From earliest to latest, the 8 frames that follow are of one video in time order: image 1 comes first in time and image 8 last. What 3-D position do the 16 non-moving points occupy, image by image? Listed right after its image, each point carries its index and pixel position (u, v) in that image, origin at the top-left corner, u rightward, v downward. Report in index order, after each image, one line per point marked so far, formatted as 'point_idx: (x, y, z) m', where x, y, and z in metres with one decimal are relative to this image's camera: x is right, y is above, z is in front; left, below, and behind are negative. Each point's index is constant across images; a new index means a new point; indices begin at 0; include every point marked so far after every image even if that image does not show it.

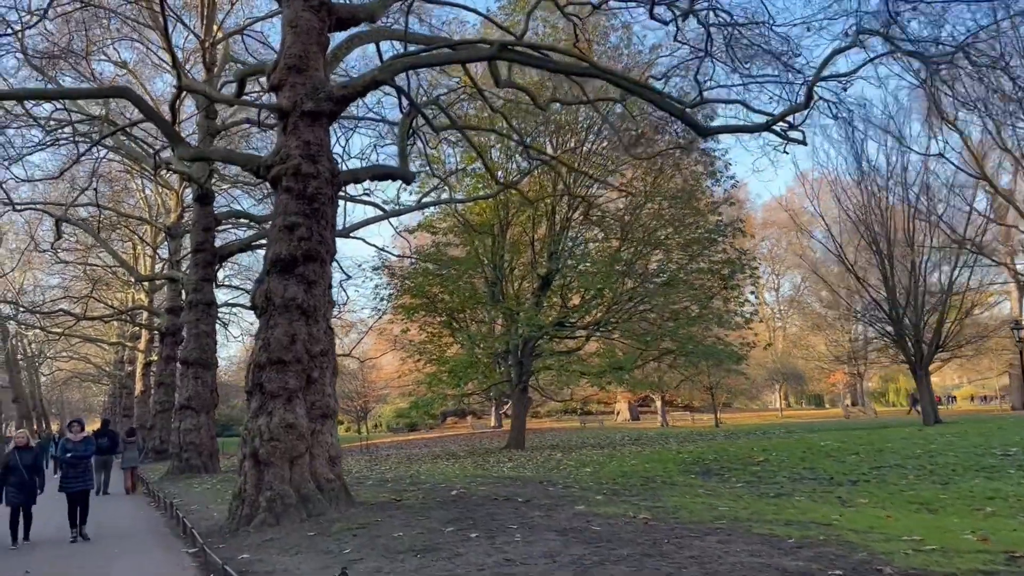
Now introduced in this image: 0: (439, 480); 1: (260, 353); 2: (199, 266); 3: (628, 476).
0: (-1.2, -3.2, +12.7) m
1: (-2.8, -0.7, +8.6) m
2: (-7.2, +0.5, +17.5) m
3: (+1.8, -3.0, +12.1) m
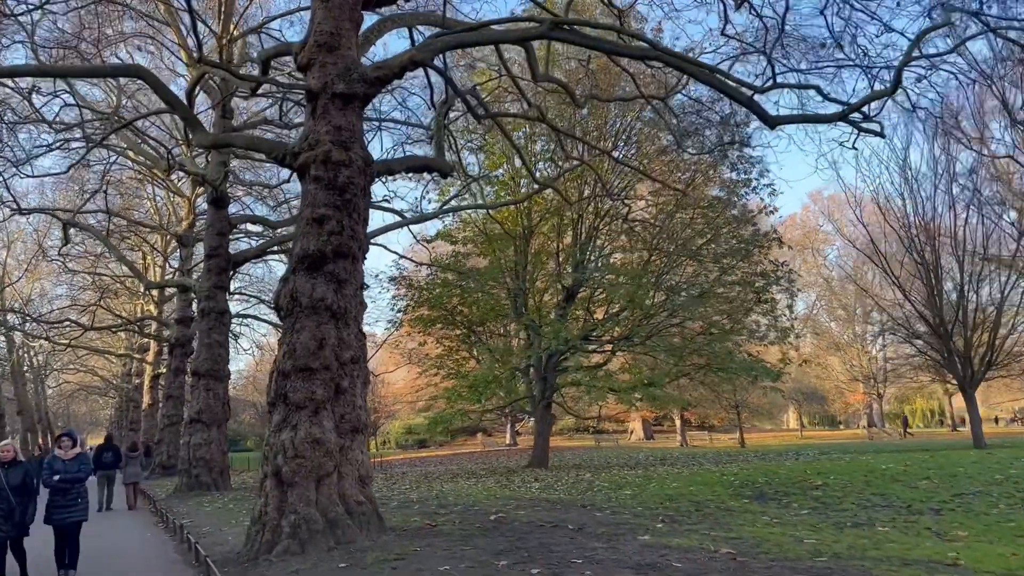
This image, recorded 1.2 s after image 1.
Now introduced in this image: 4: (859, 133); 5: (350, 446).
0: (-0.6, -3.3, +11.7) m
1: (-2.3, -0.7, +7.7) m
2: (-6.6, +0.3, +16.7) m
3: (+2.4, -3.1, +11.1) m
4: (+3.9, +1.8, +8.6) m
5: (-1.7, -1.6, +7.8) m
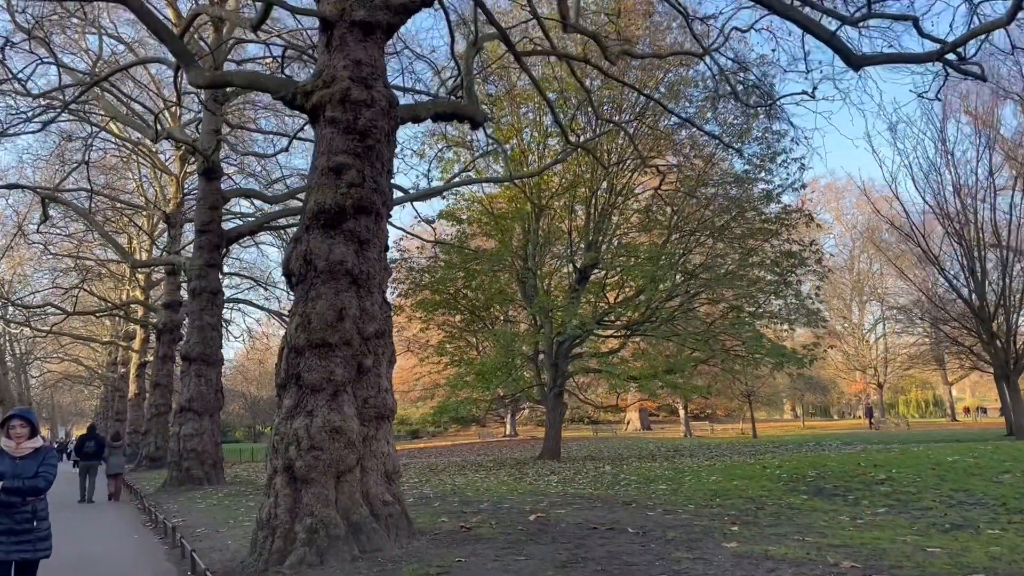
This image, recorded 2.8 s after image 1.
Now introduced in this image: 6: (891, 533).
0: (-0.2, -2.9, +10.6) m
1: (-1.8, -0.4, +6.5) m
2: (-6.3, +0.8, +15.4) m
3: (+2.8, -2.7, +10.0) m
4: (+4.4, +2.1, +7.5) m
5: (-1.2, -1.3, +6.6) m
6: (+3.3, -2.1, +6.6) m
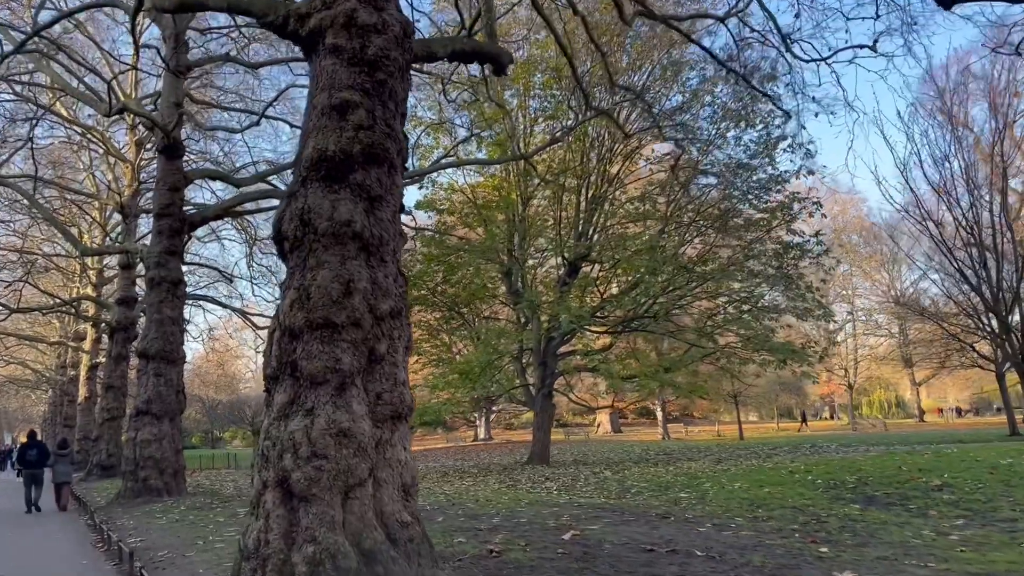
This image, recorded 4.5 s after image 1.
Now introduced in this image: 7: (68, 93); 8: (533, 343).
0: (-0.1, -2.7, +9.3) m
1: (-1.5, -0.2, +5.2) m
2: (-6.4, +1.0, +13.9) m
3: (+3.0, -2.5, +8.9) m
4: (+4.7, +2.3, +6.4) m
5: (-0.9, -1.1, +5.3) m
6: (+3.6, -1.9, +5.5) m
7: (-8.9, +3.9, +15.2) m
8: (+0.6, -1.4, +19.5) m
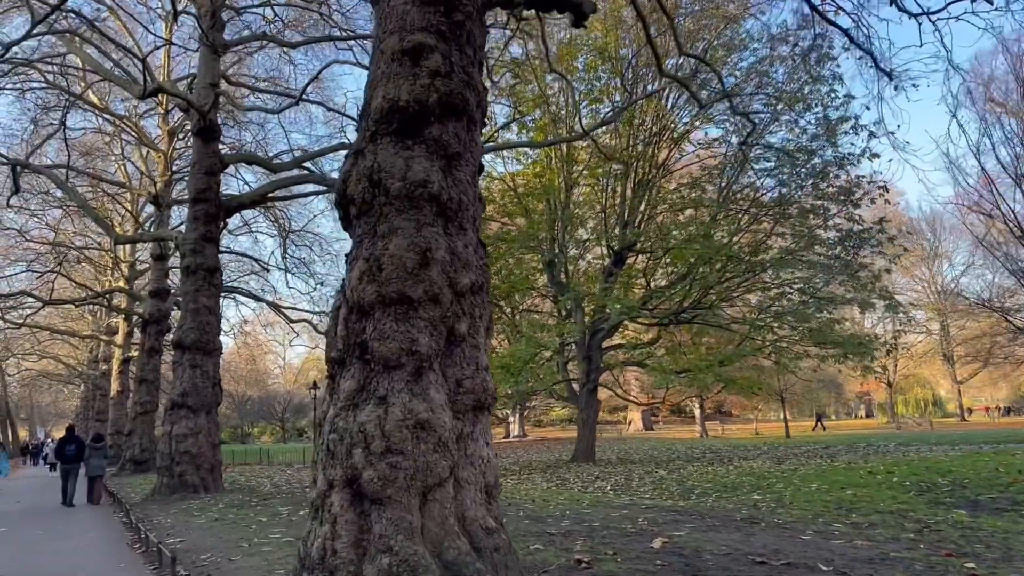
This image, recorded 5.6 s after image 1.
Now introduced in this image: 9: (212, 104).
0: (+0.6, -2.5, +8.6) m
1: (-0.9, 0.0, +4.5) m
2: (-5.5, +1.2, +13.3) m
3: (+3.7, -2.4, +8.1) m
4: (+5.3, +2.5, +5.6) m
5: (-0.2, -0.9, +4.6) m
6: (+4.2, -1.7, +4.7) m
7: (-7.9, +4.1, +14.7) m
8: (+1.6, -1.2, +18.8) m
9: (-5.3, +3.2, +13.3) m
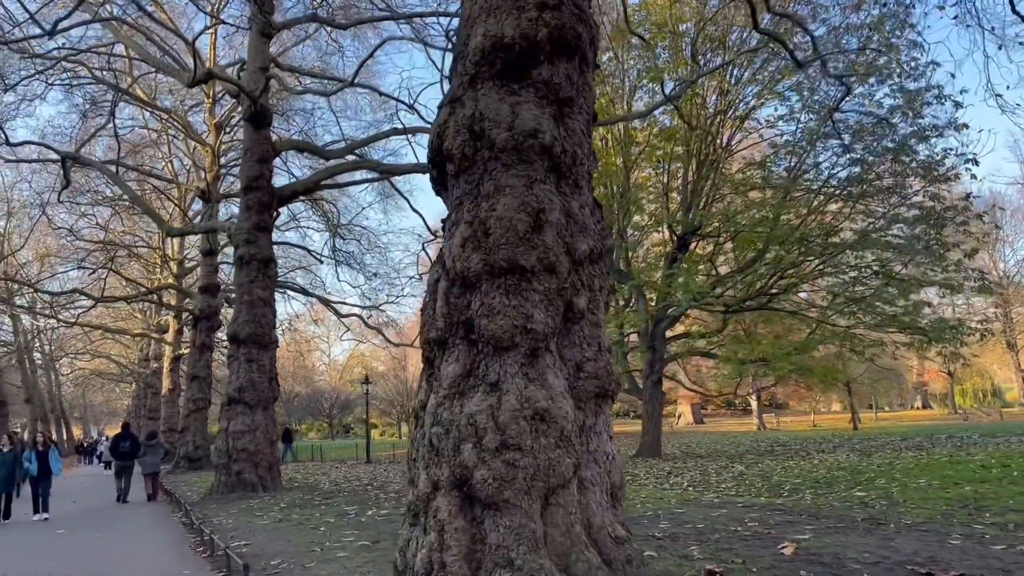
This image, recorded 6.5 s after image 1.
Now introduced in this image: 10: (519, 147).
0: (+1.5, -2.3, +7.8) m
1: (-0.2, +0.2, +3.8) m
2: (-4.4, +1.4, +12.9) m
3: (+4.5, -2.1, +7.2) m
4: (+6.0, +2.8, +4.6) m
5: (+0.4, -0.7, +3.9) m
6: (+4.9, -1.5, +3.8) m
7: (-6.8, +4.2, +14.4) m
8: (+3.0, -0.9, +18.0) m
9: (-4.2, +3.4, +12.8) m
10: (0.0, +0.7, +3.9) m
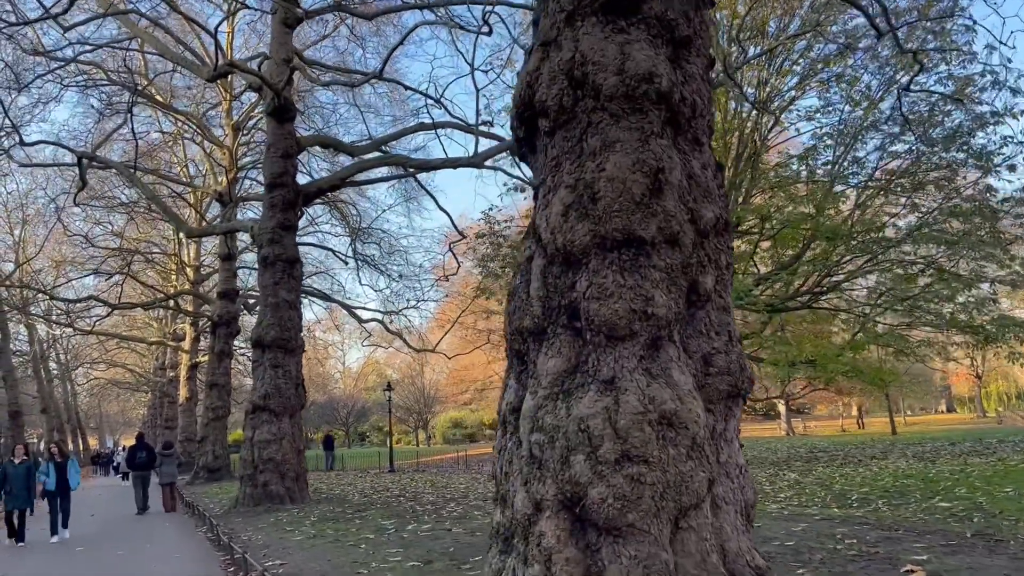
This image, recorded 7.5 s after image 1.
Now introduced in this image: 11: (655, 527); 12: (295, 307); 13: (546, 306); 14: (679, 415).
0: (+2.1, -2.2, +7.1) m
1: (+0.2, +0.3, +3.2) m
2: (-3.8, +1.3, +12.3) m
3: (+5.1, -2.0, +6.4) m
4: (+6.5, +2.9, +3.8) m
5: (+0.9, -0.6, +3.2) m
6: (+5.4, -1.4, +3.0) m
7: (-6.3, +4.2, +13.8) m
8: (+3.7, -0.9, +17.3) m
9: (-3.6, +3.3, +12.2) m
10: (+0.5, +0.8, +3.2) m
11: (+0.5, -0.9, +2.9) m
12: (-3.5, -0.3, +12.3) m
13: (+0.1, -0.1, +3.2) m
14: (+0.7, -0.5, +3.0) m
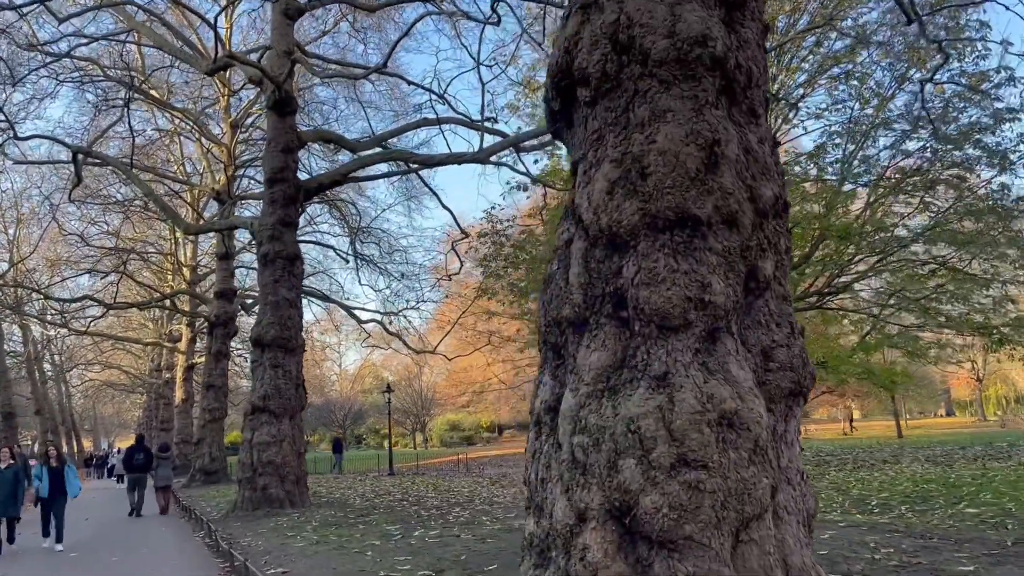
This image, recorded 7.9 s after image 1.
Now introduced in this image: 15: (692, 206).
0: (+2.2, -2.2, +6.8) m
1: (+0.4, +0.3, +2.9) m
2: (-3.7, +1.4, +12.0) m
3: (+5.2, -2.0, +6.1) m
4: (+6.6, +2.9, +3.6) m
5: (+1.0, -0.6, +2.9) m
6: (+5.6, -1.3, +2.7) m
7: (-6.1, +4.2, +13.5) m
8: (+3.8, -0.9, +17.0) m
9: (-3.5, +3.4, +11.9) m
10: (+0.7, +0.9, +2.9) m
11: (+0.7, -0.8, +2.5) m
12: (-3.4, -0.3, +12.0) m
13: (+0.3, 0.0, +2.9) m
14: (+0.8, -0.4, +2.7) m
15: (+0.7, +0.3, +2.8) m
